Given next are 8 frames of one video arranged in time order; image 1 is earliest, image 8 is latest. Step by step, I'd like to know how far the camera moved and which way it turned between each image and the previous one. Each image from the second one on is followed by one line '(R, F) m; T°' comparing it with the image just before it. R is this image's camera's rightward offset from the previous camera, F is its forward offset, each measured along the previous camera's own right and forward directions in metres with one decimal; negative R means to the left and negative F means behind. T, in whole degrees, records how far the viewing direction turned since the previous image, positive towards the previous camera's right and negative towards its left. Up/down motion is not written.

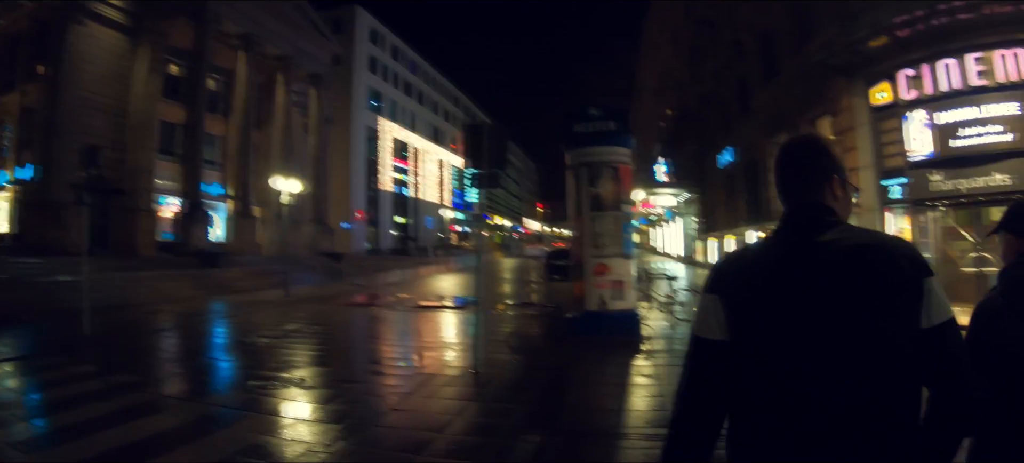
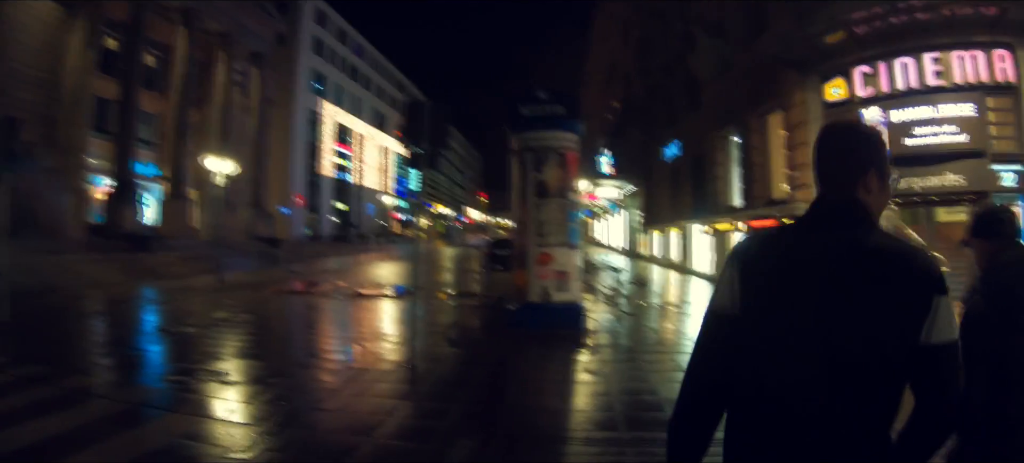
(+0.1, +0.5) m; +5°
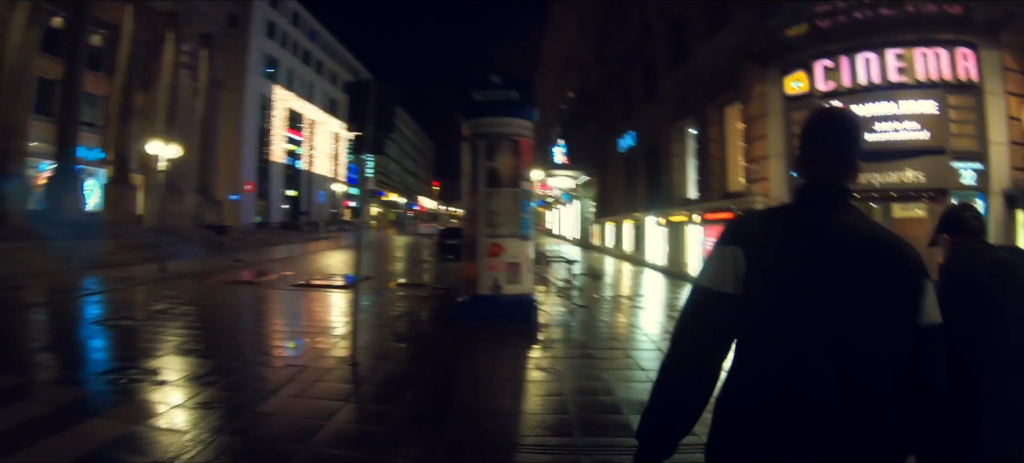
(+0.1, +0.4) m; +4°
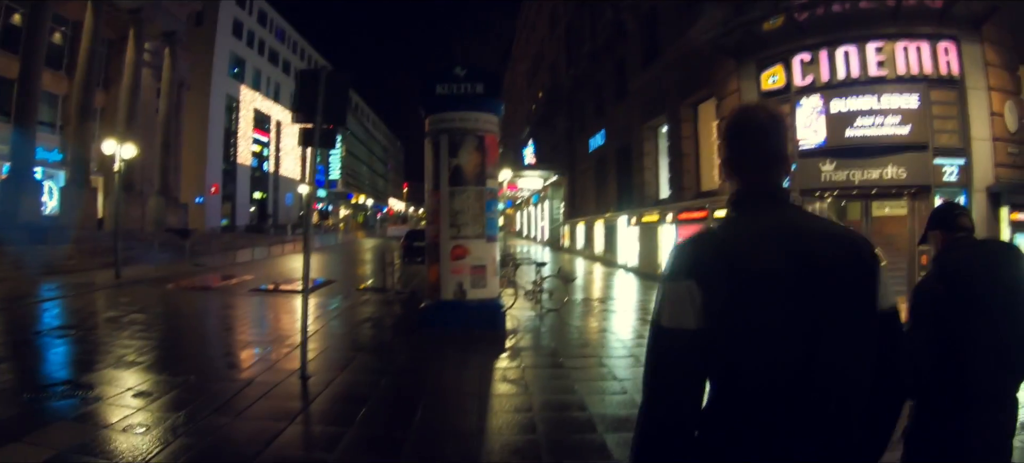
(+0.1, +0.5) m; +2°
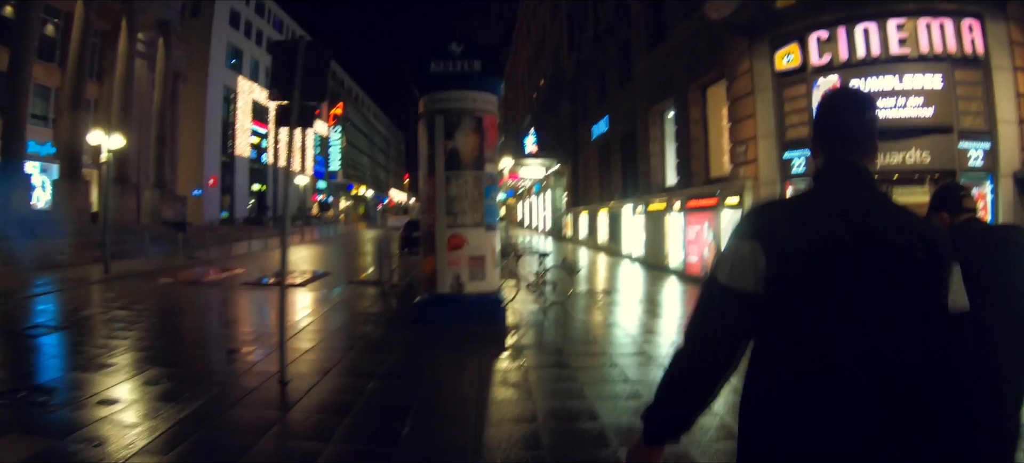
(0.0, +0.6) m; 0°
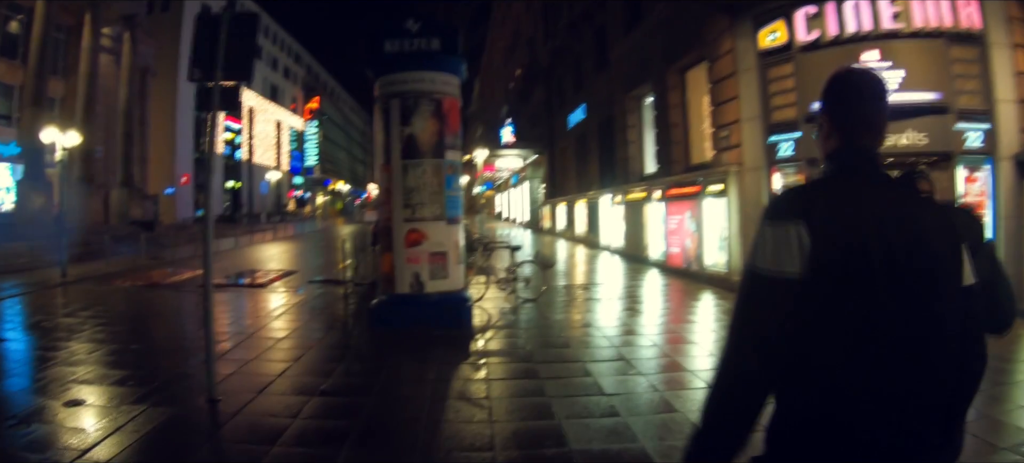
(+0.2, +0.6) m; +2°
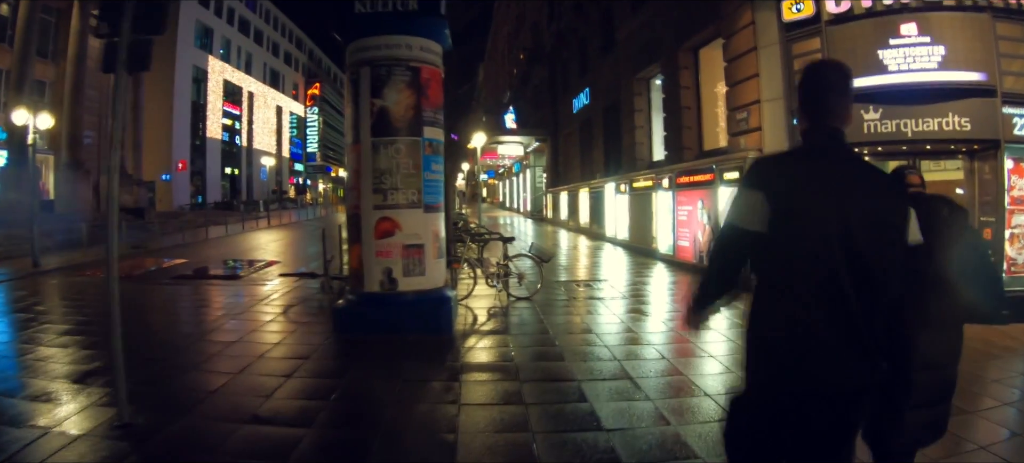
(+0.1, +0.9) m; 0°
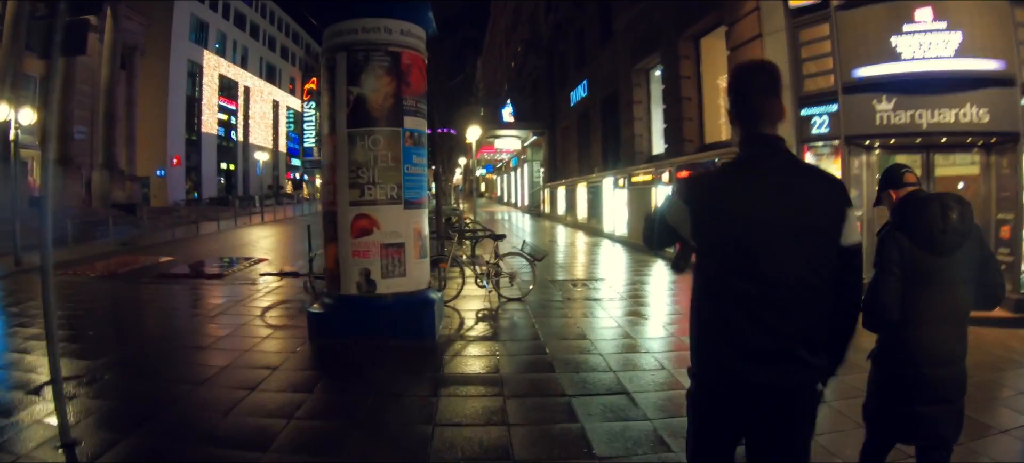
(+0.1, +0.4) m; 0°
